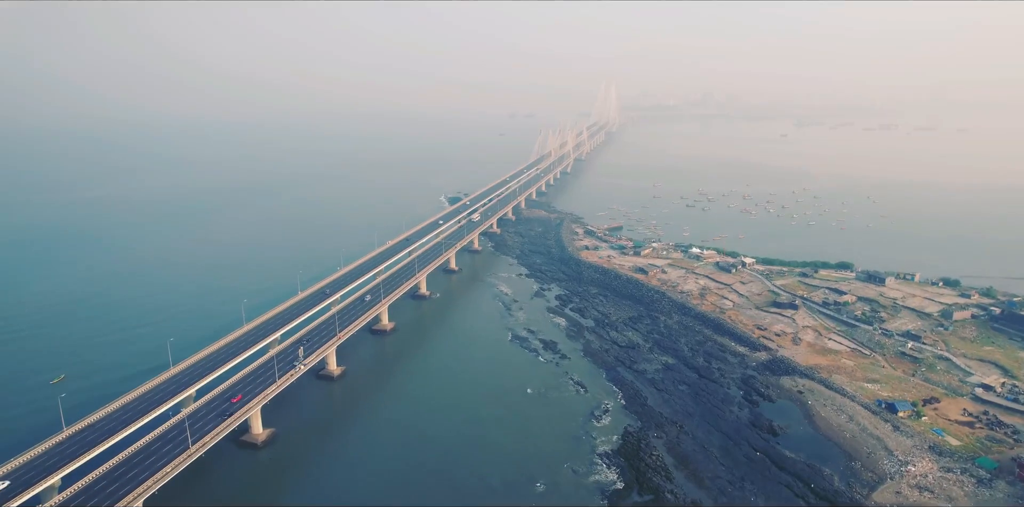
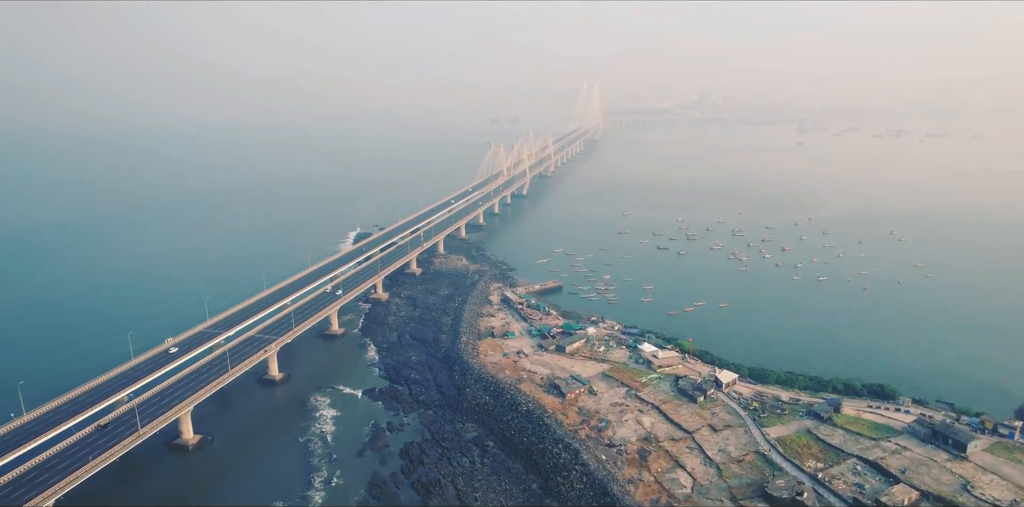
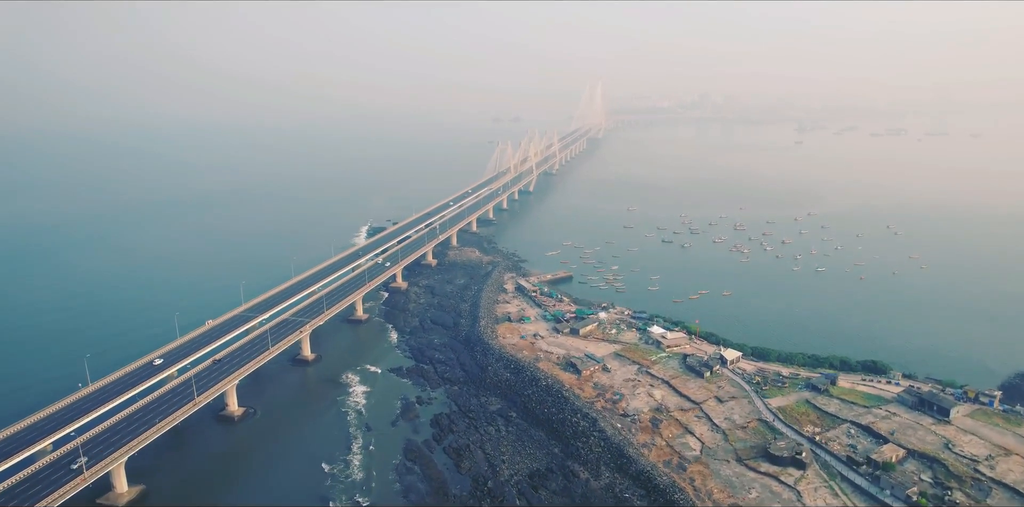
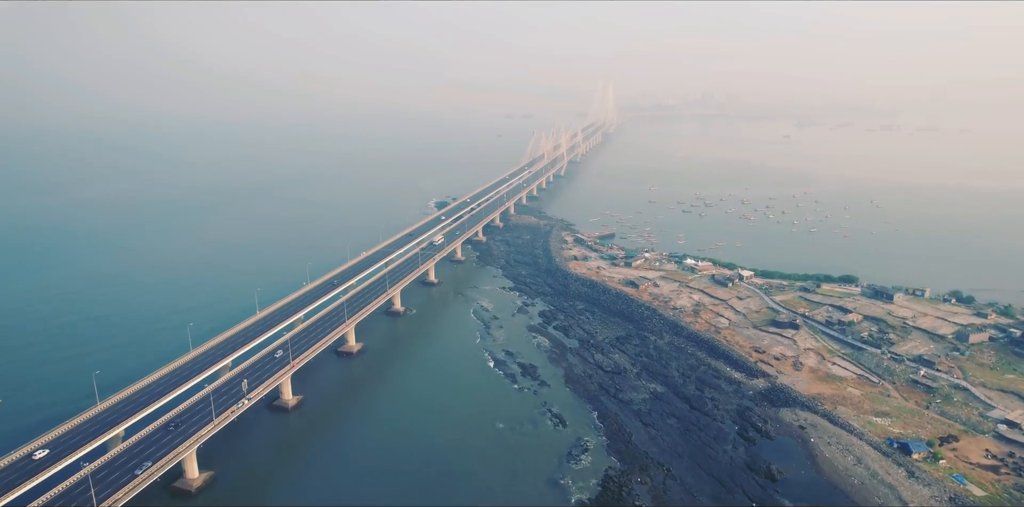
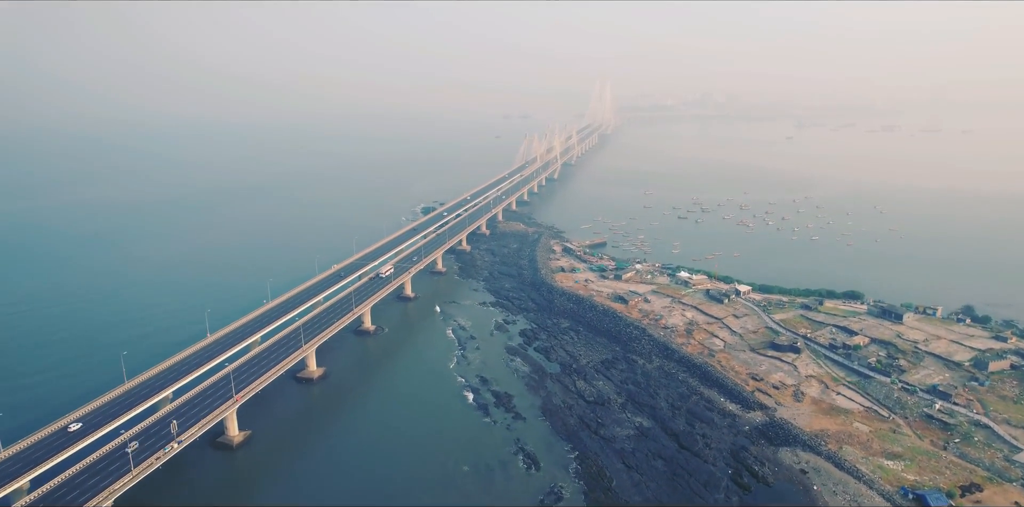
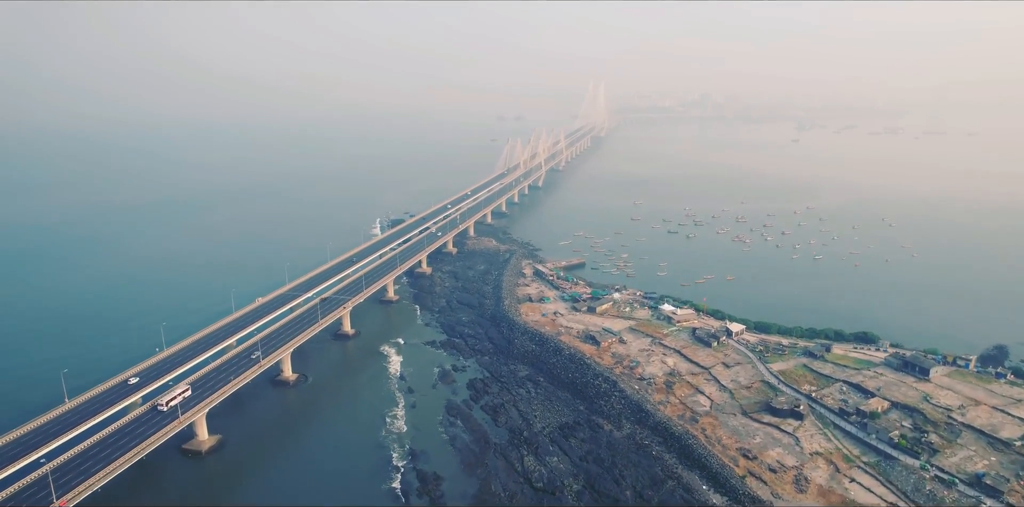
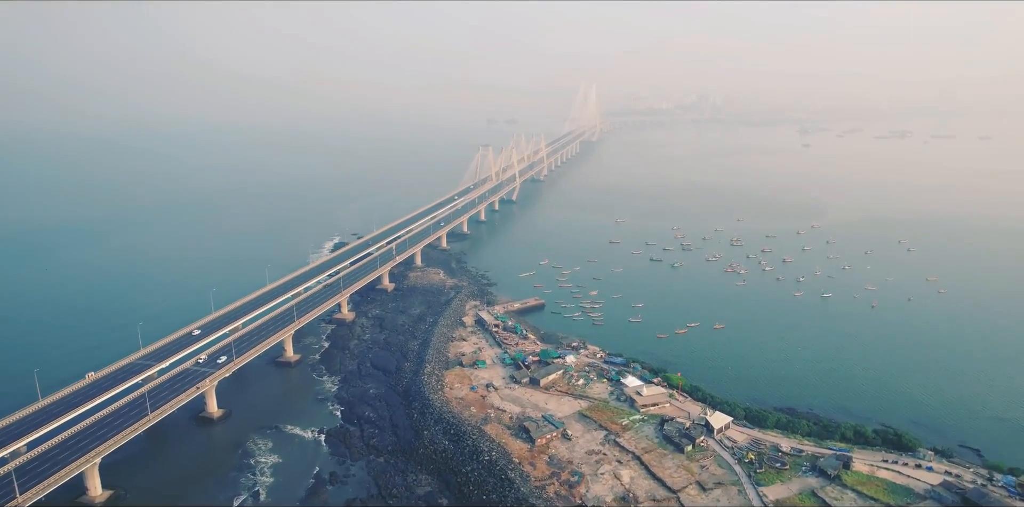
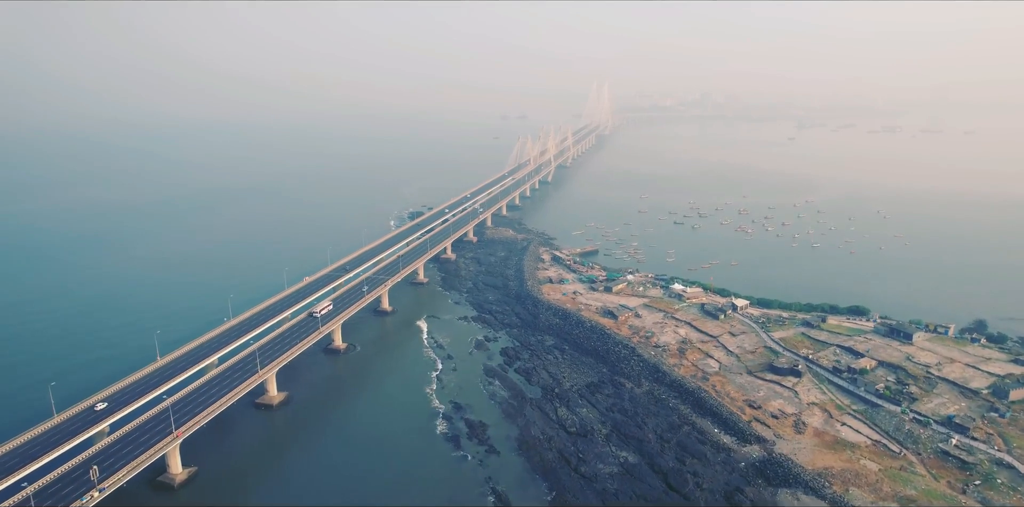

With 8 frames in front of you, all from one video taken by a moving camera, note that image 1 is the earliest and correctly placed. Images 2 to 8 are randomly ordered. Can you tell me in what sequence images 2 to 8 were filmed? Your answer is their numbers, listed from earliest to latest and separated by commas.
4, 5, 8, 6, 3, 2, 7
